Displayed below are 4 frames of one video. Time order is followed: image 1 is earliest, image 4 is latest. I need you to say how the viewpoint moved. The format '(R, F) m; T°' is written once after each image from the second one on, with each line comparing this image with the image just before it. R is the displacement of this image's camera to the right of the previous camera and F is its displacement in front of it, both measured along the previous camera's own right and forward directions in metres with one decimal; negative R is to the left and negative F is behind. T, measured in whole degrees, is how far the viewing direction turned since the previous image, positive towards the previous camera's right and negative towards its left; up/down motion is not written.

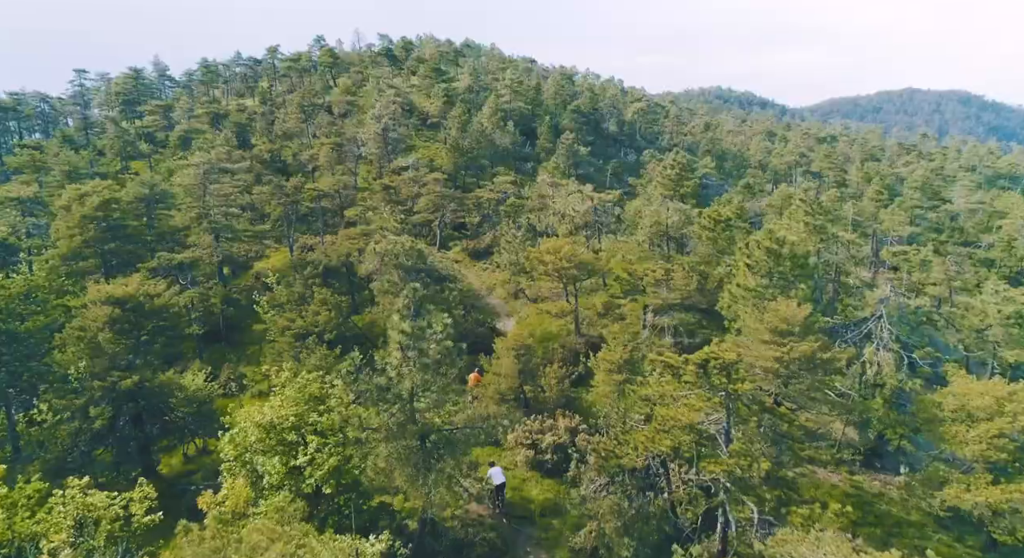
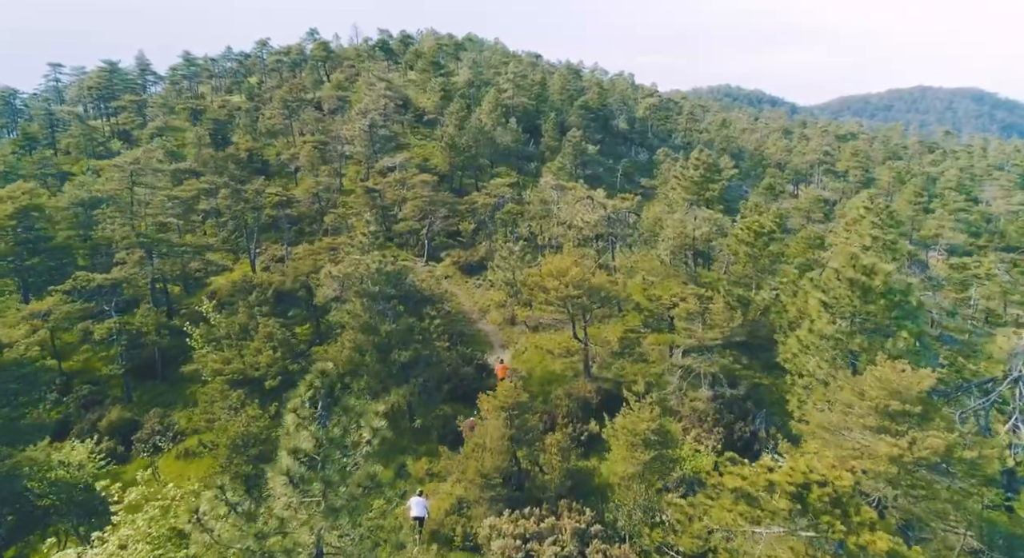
(+0.7, +9.5) m; -1°
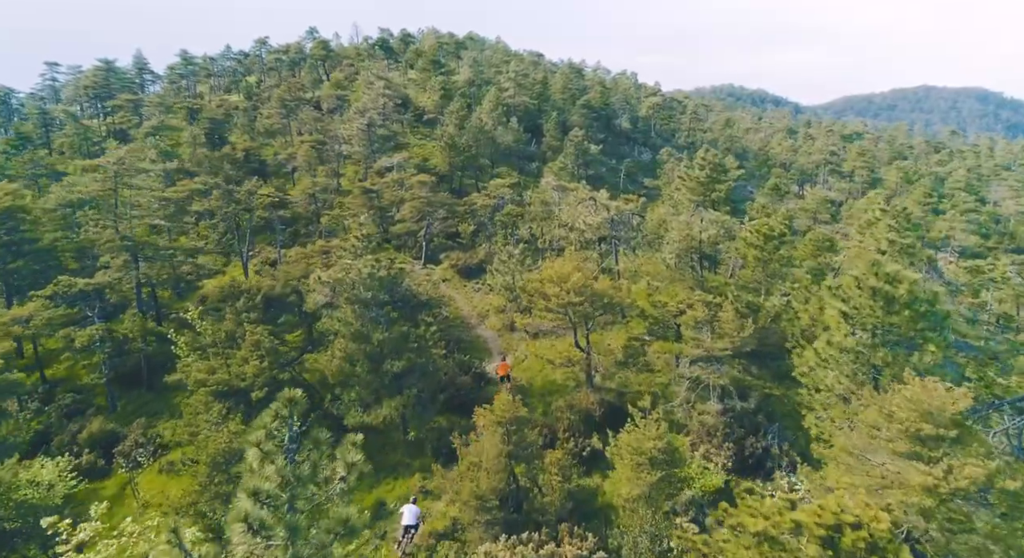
(+0.2, +1.7) m; 0°
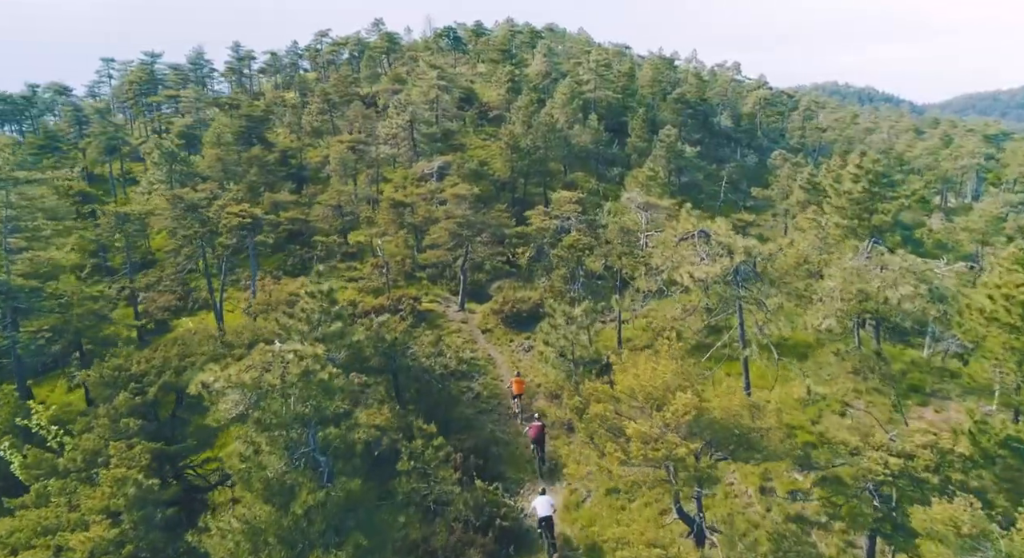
(+0.8, +16.5) m; -7°
